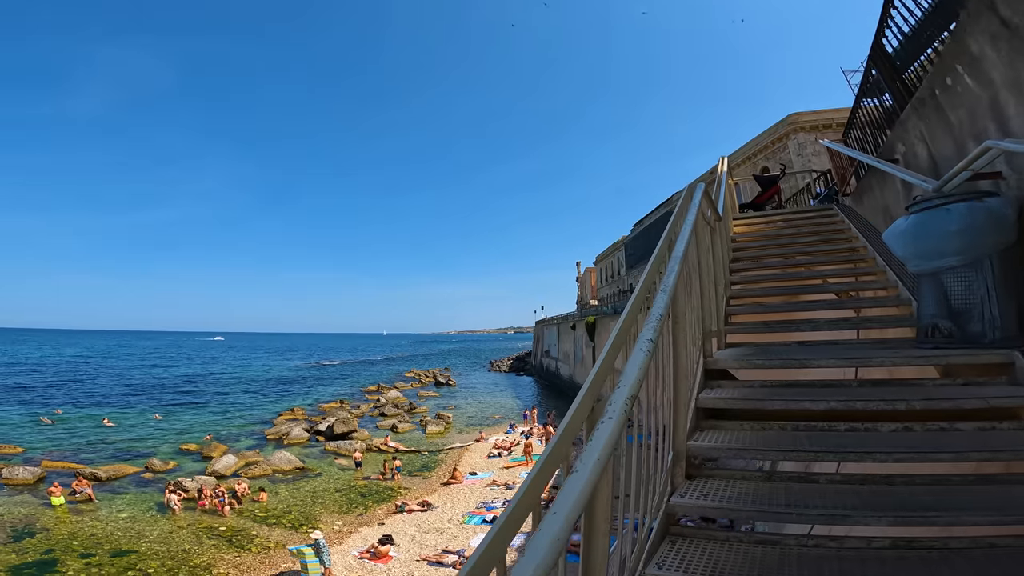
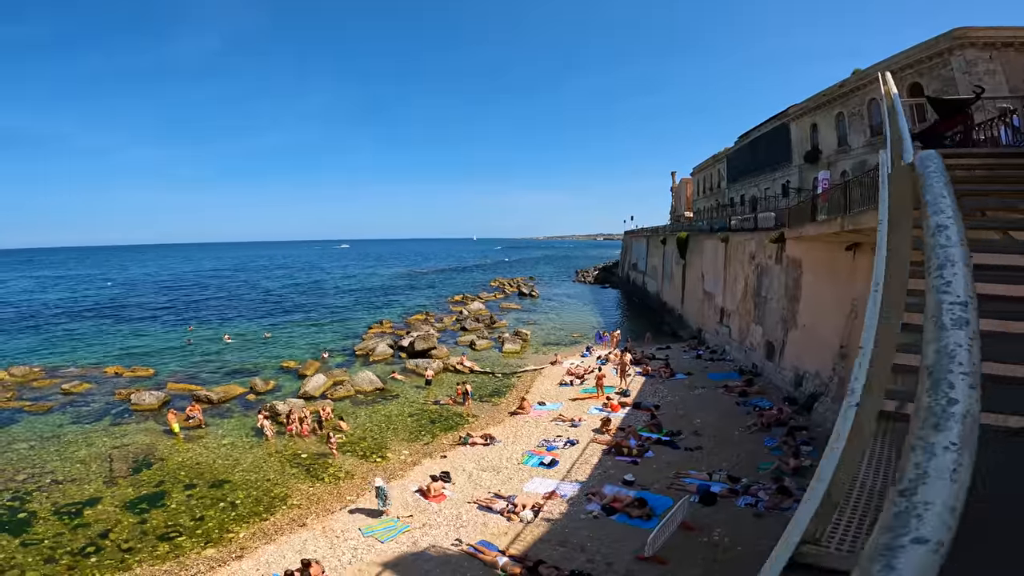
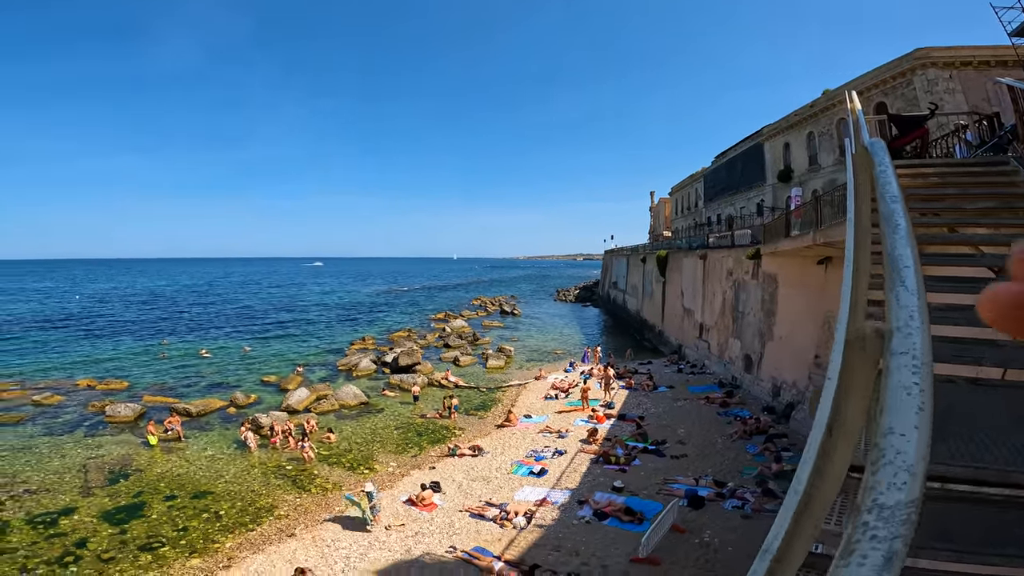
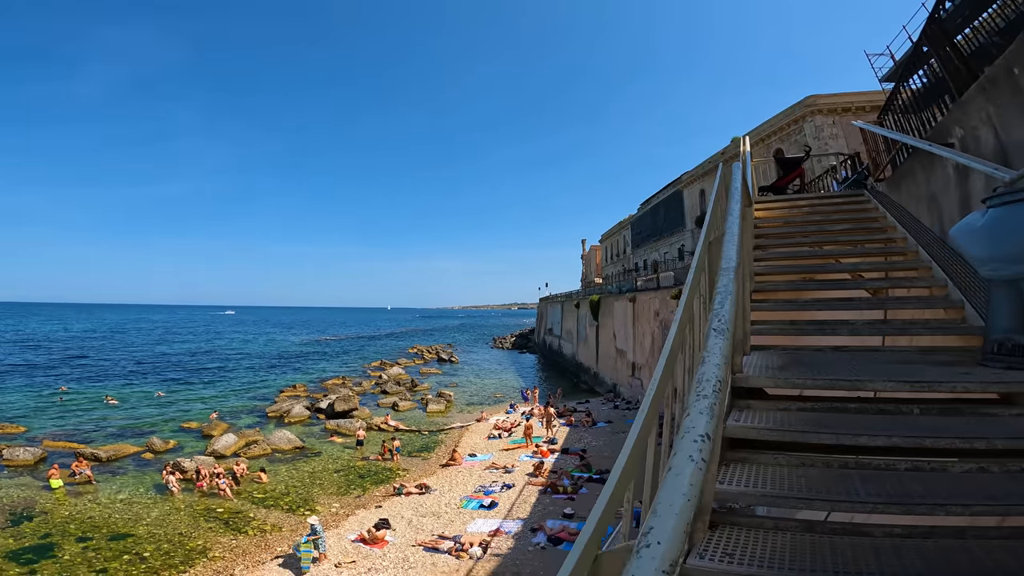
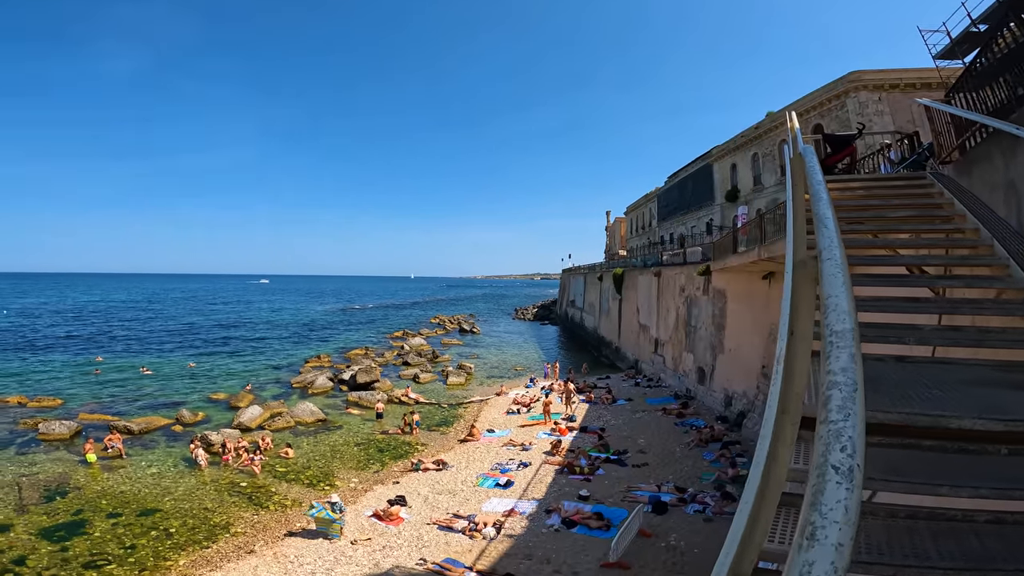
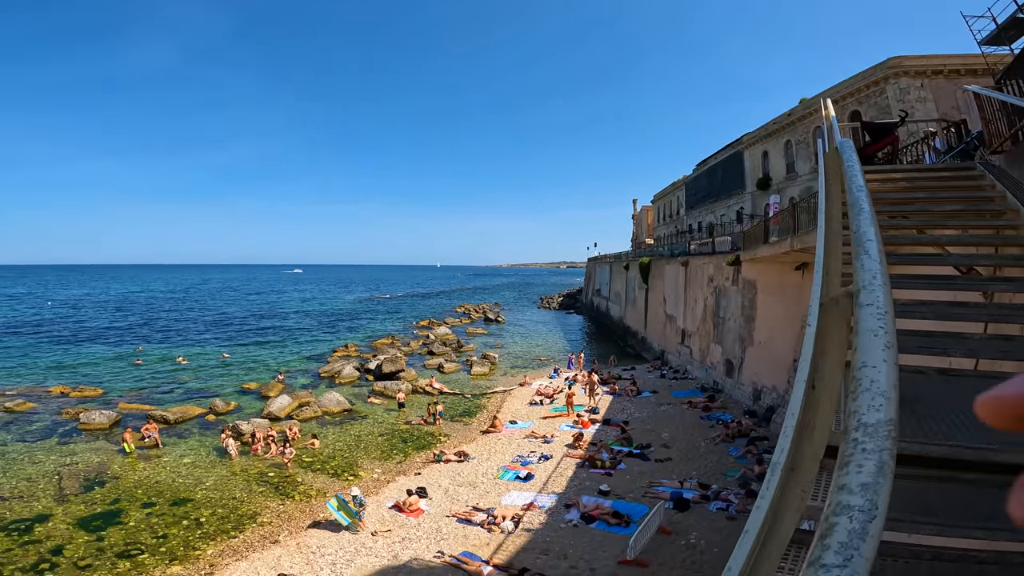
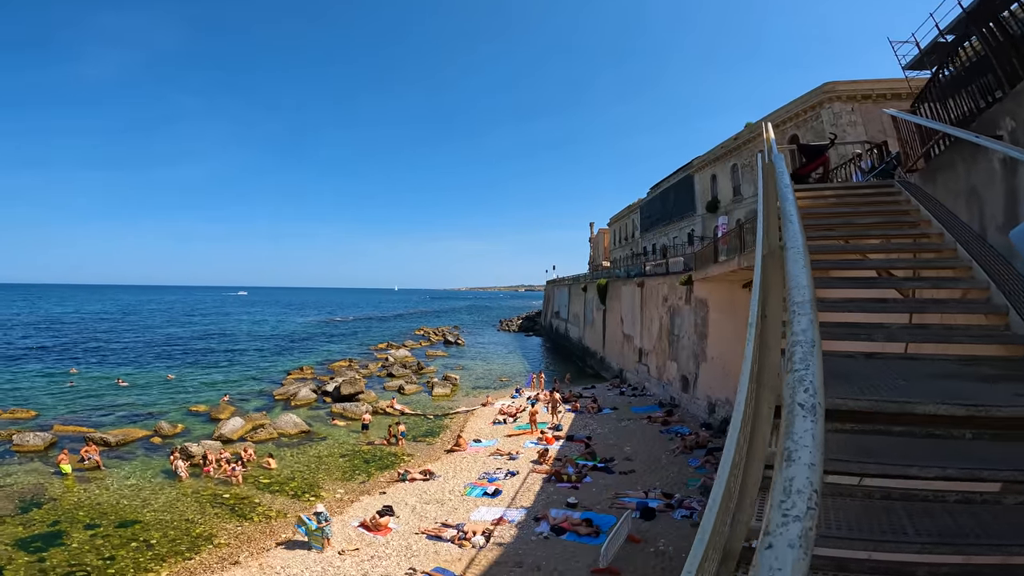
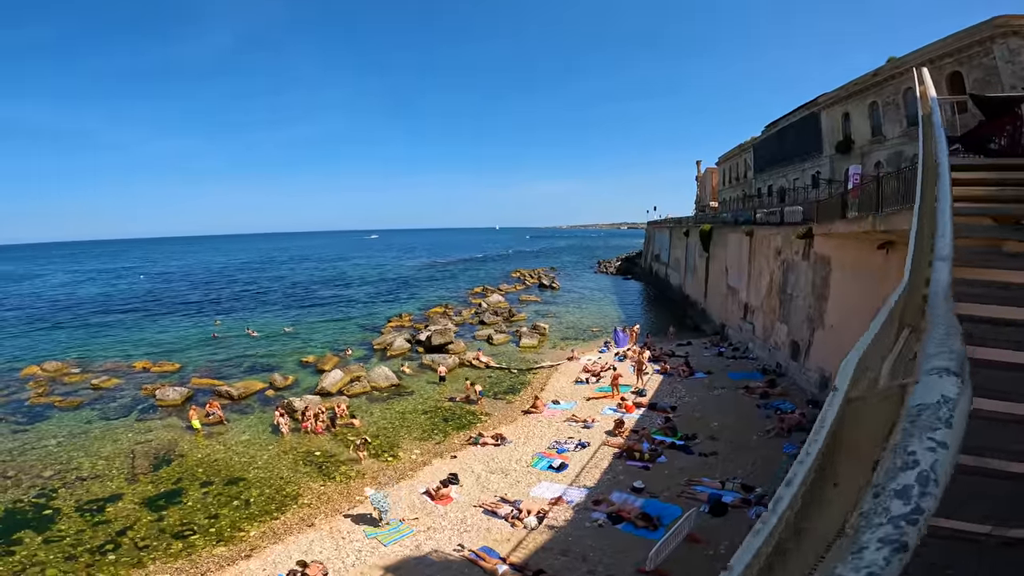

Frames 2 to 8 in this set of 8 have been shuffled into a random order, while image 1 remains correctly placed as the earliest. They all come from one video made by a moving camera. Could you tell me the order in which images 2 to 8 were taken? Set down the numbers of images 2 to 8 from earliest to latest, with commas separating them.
4, 7, 5, 6, 3, 2, 8
